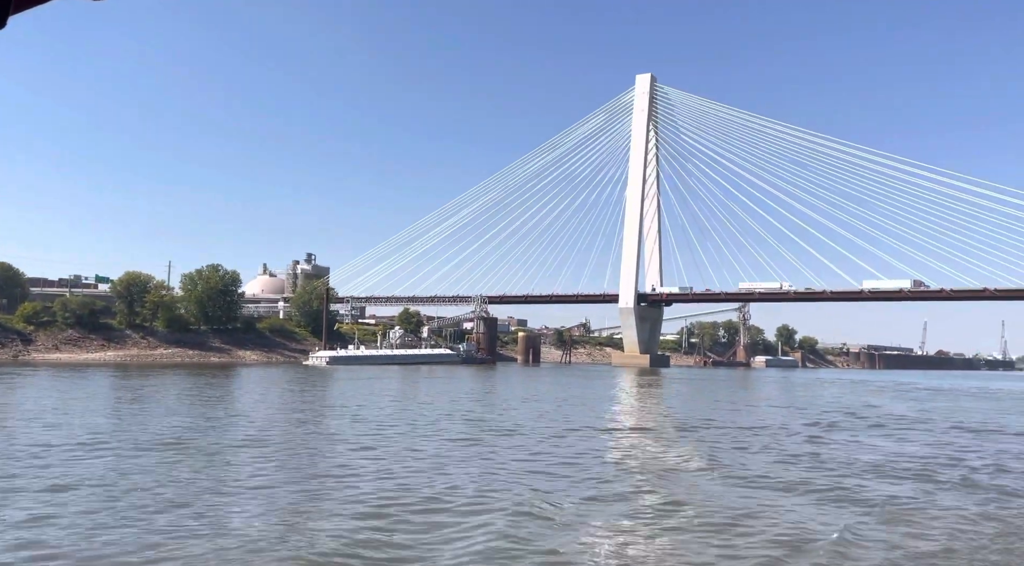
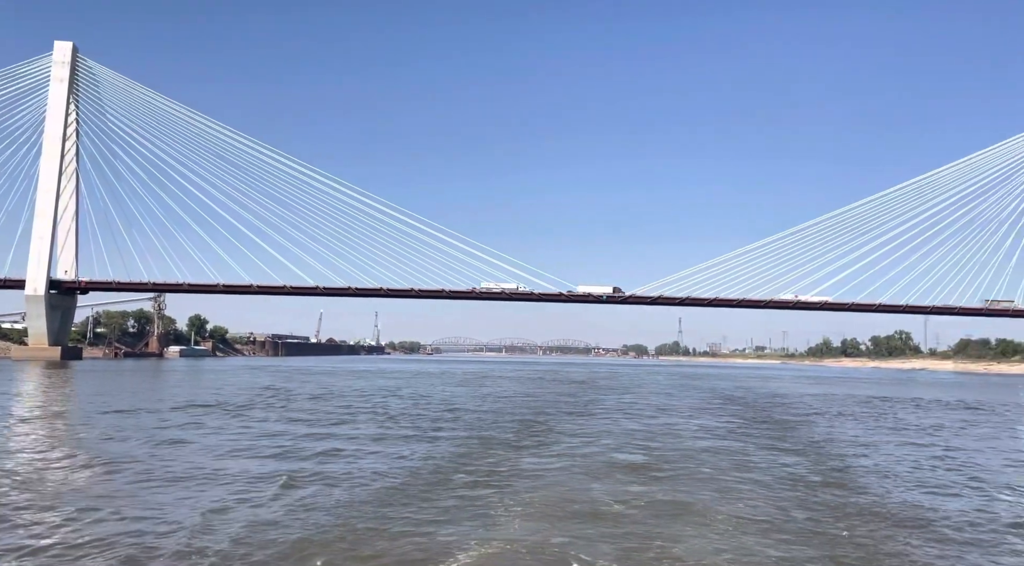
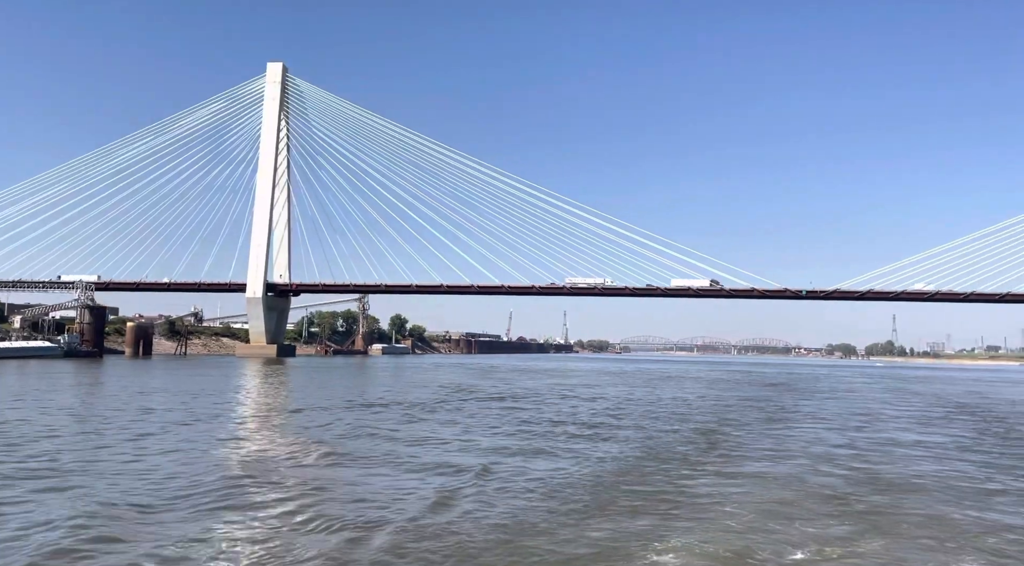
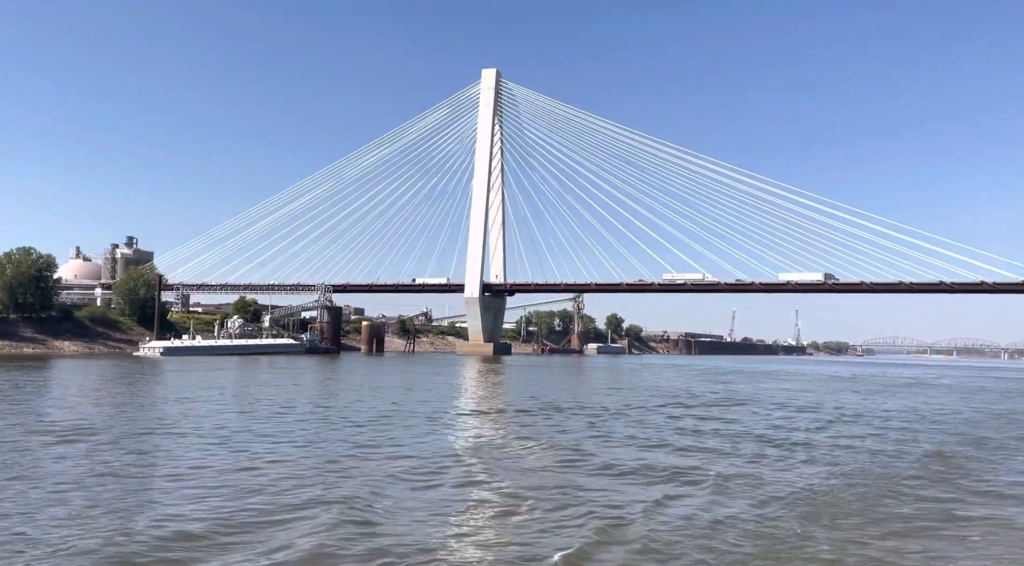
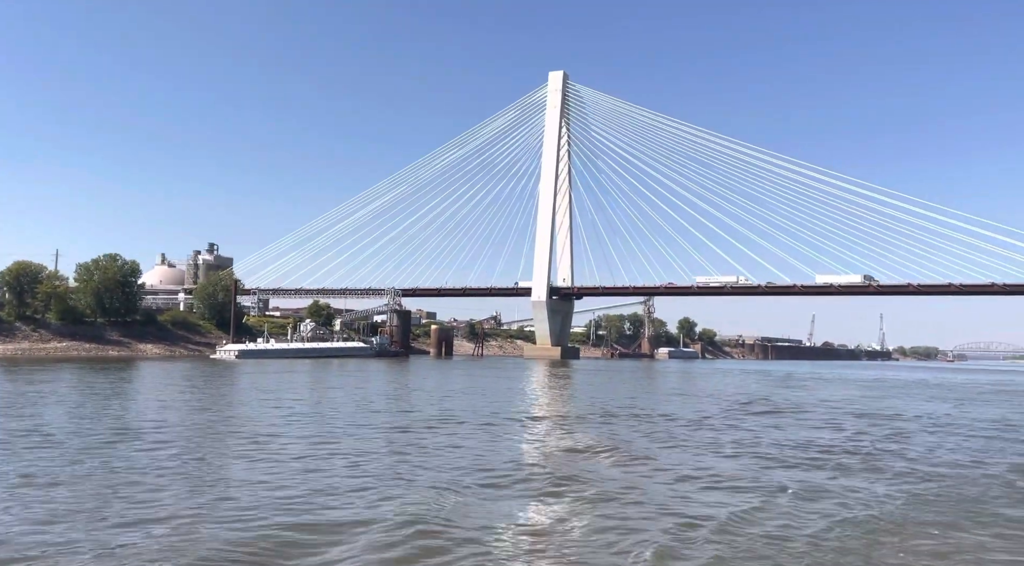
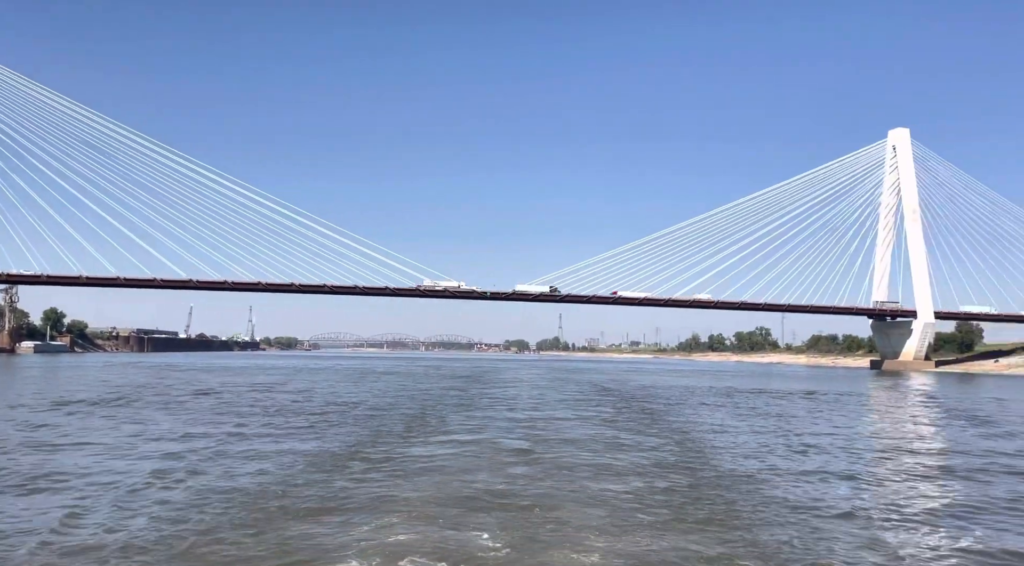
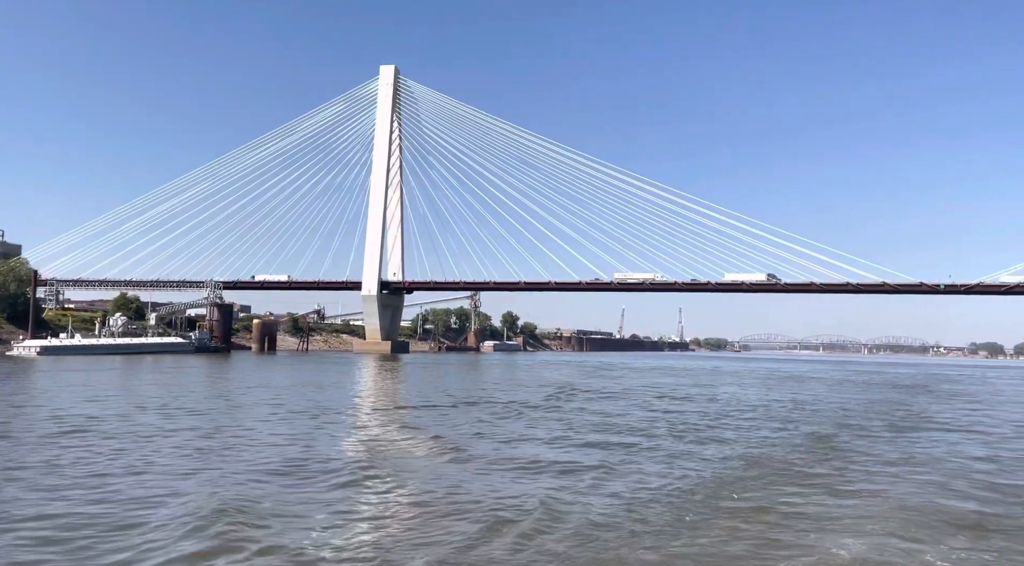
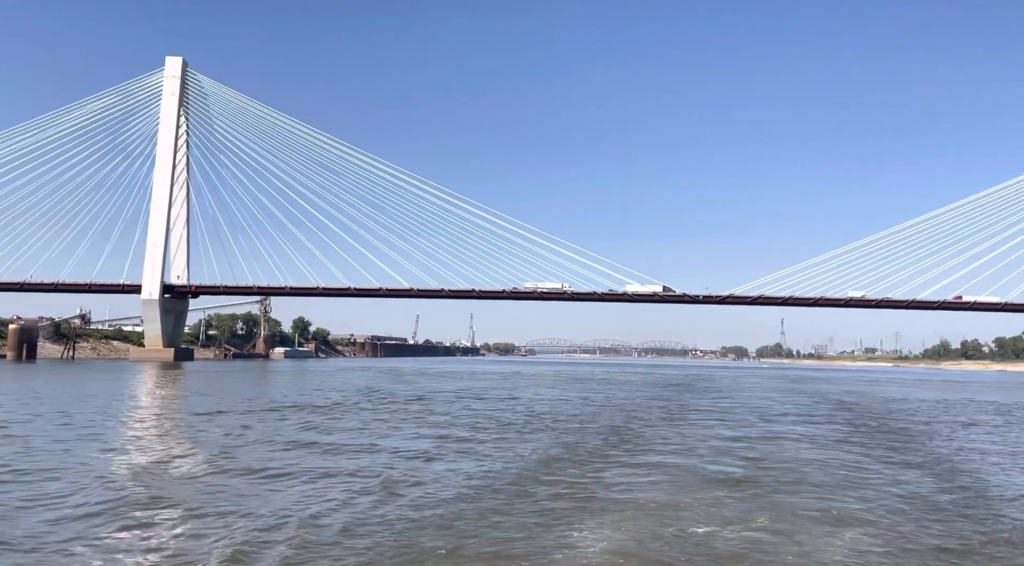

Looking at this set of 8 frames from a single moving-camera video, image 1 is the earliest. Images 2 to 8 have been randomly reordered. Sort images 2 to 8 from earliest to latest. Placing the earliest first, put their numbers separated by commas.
5, 4, 7, 3, 8, 2, 6
